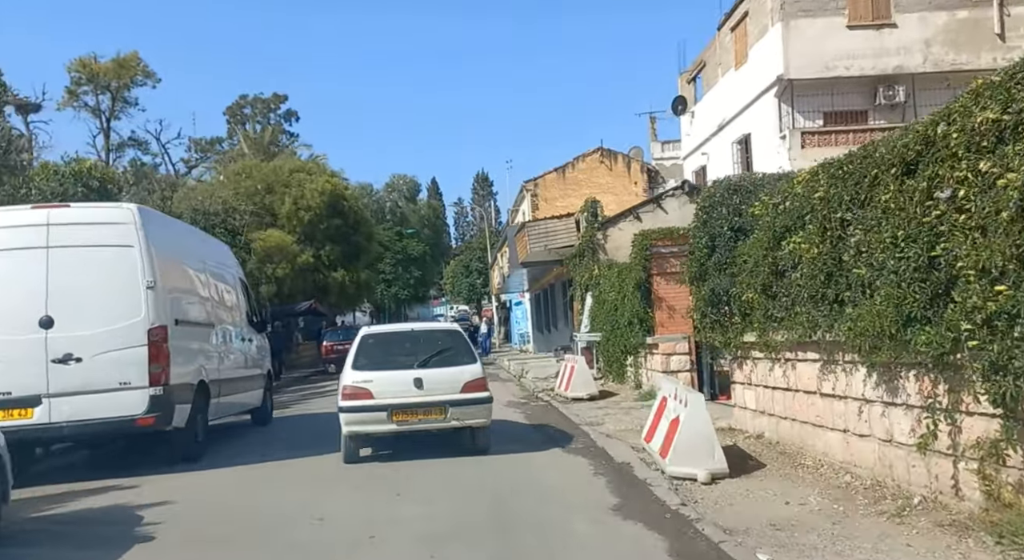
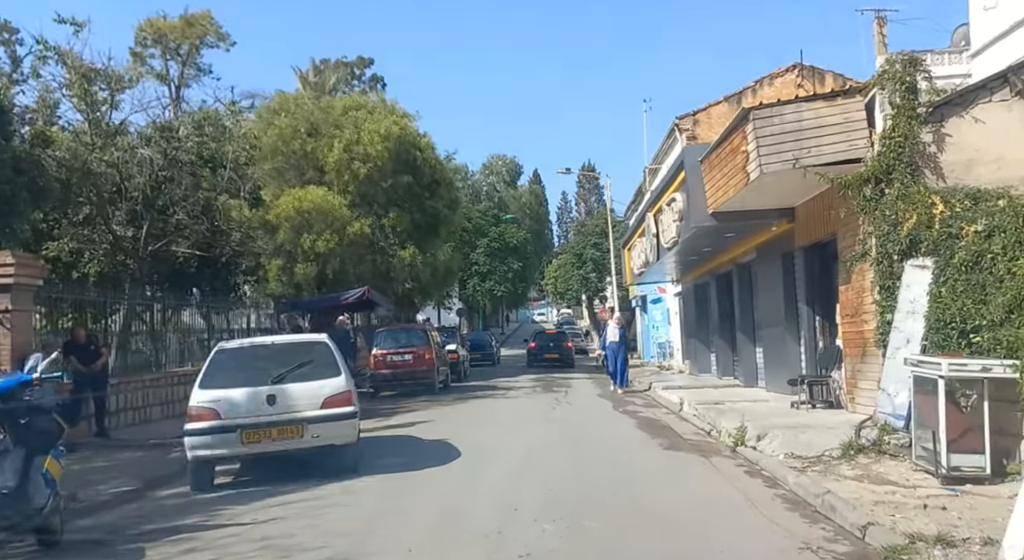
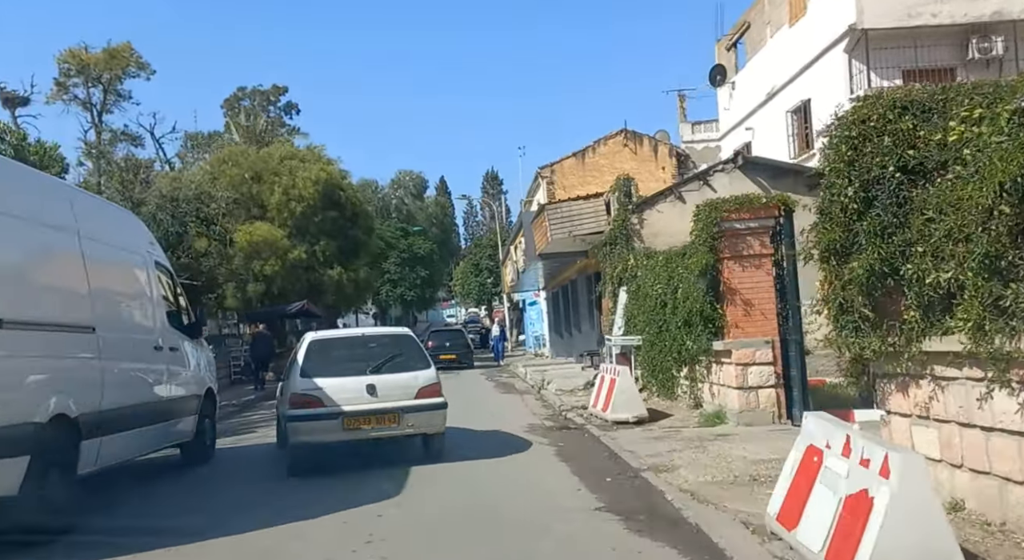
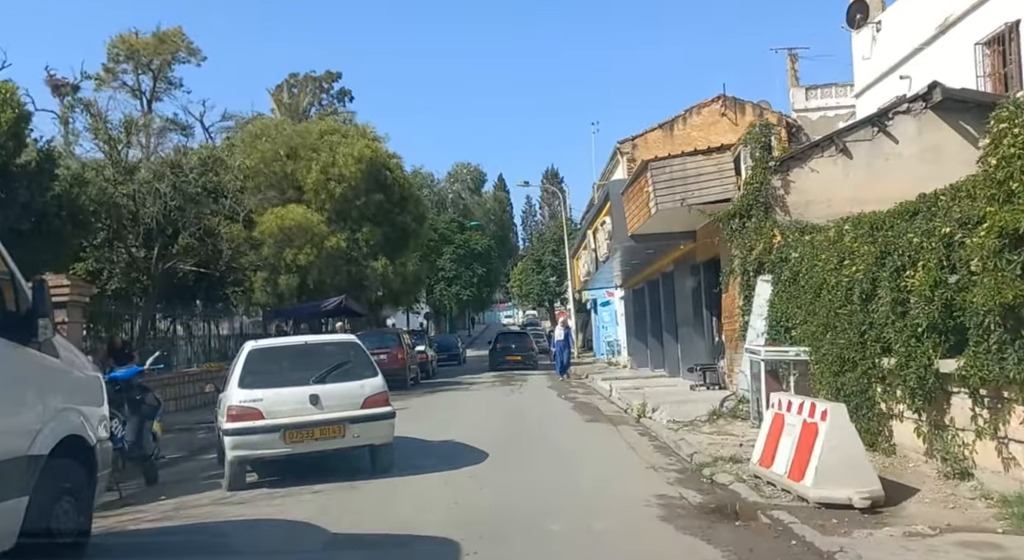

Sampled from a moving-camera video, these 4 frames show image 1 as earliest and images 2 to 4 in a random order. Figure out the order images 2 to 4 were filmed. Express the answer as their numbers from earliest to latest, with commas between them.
3, 4, 2
